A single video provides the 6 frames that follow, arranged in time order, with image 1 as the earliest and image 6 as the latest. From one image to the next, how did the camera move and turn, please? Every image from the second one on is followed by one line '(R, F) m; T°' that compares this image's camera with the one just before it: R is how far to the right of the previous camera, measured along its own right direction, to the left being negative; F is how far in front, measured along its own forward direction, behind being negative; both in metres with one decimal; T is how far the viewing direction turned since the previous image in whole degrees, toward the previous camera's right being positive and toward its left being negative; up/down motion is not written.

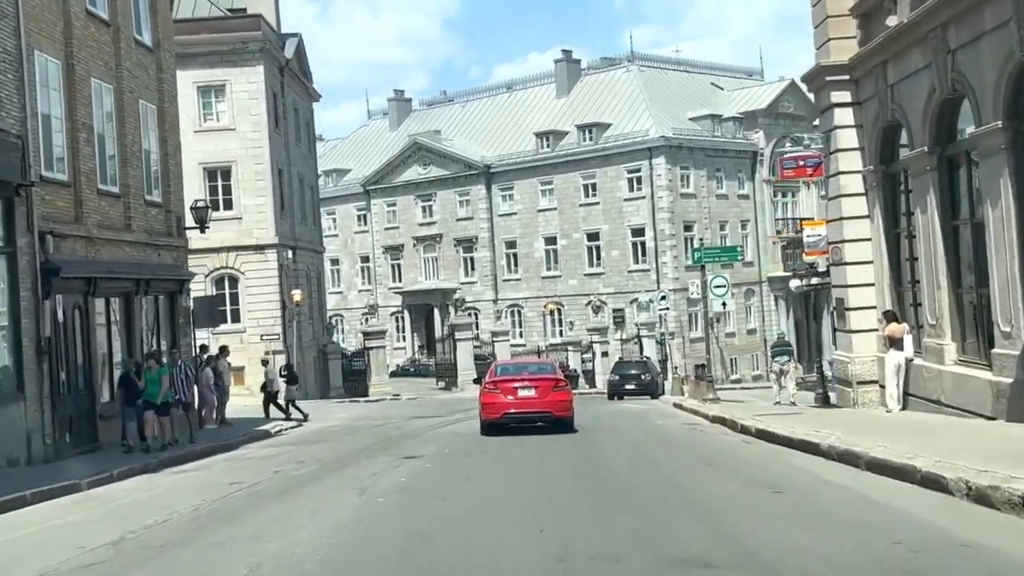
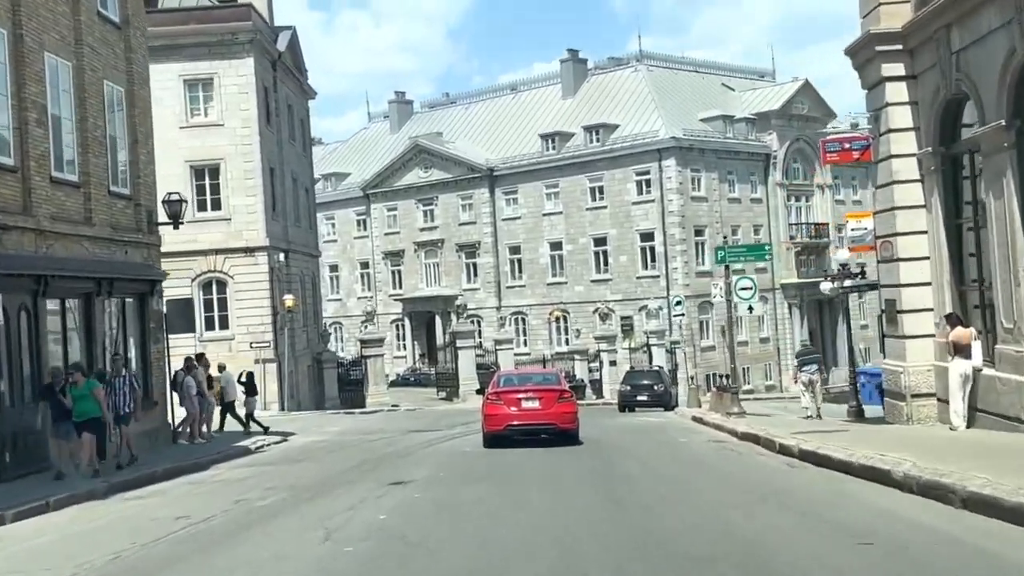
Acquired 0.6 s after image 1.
(0.0, +2.3) m; 0°
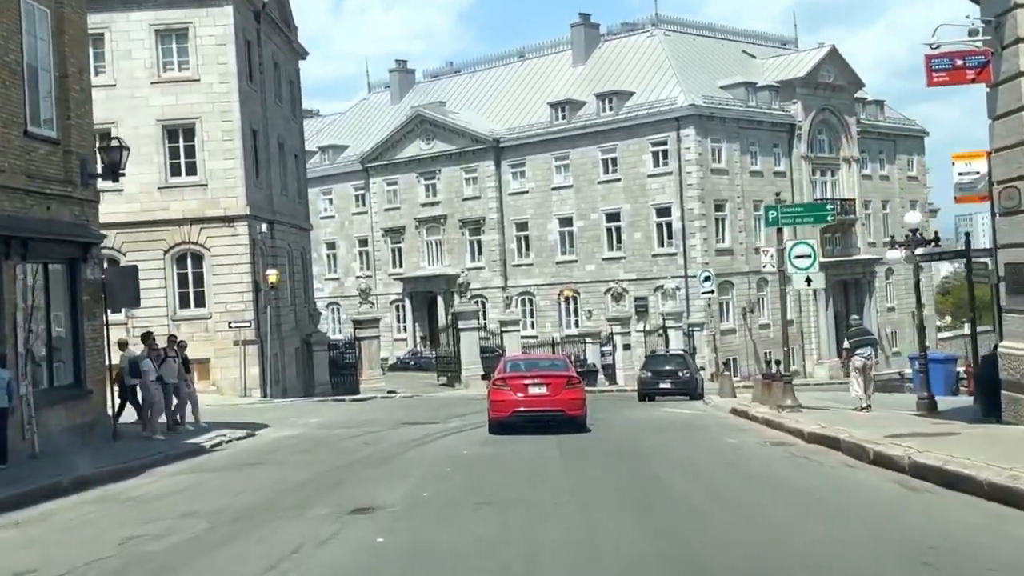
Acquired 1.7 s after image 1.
(0.0, +3.8) m; 0°
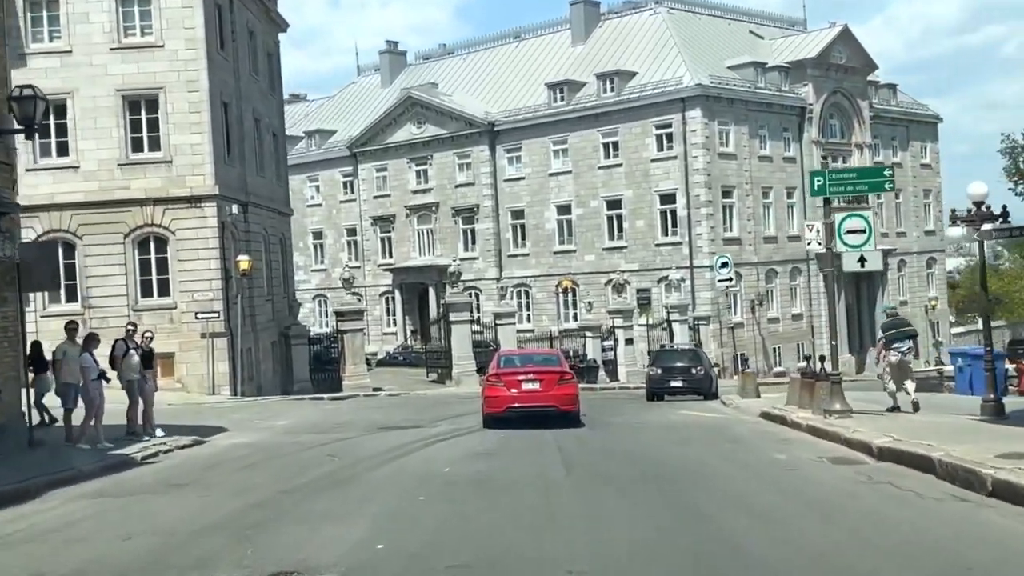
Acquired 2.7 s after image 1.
(0.0, +3.1) m; 0°
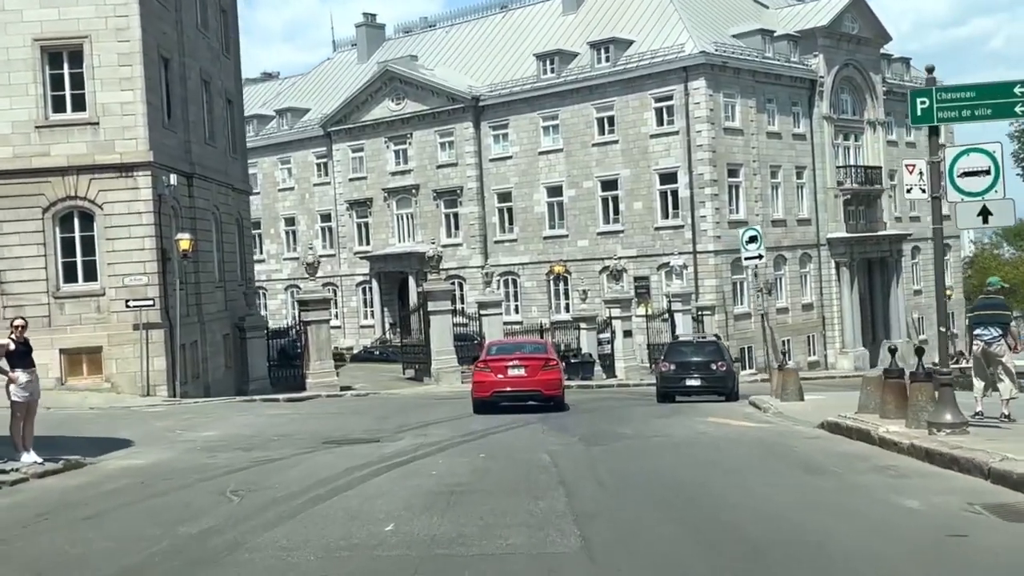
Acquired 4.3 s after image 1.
(+0.1, +4.5) m; +1°
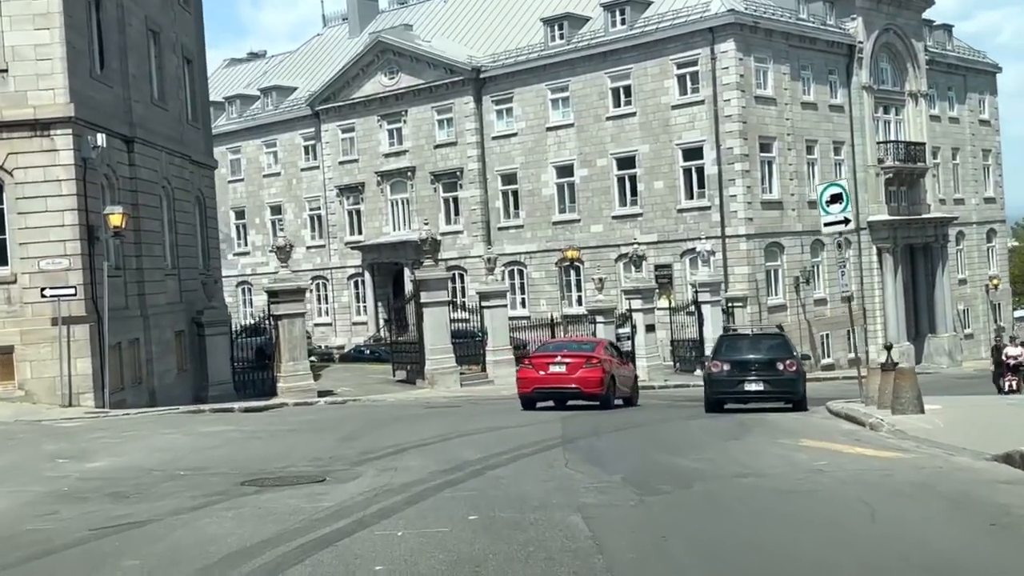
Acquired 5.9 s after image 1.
(0.0, +5.2) m; 0°
